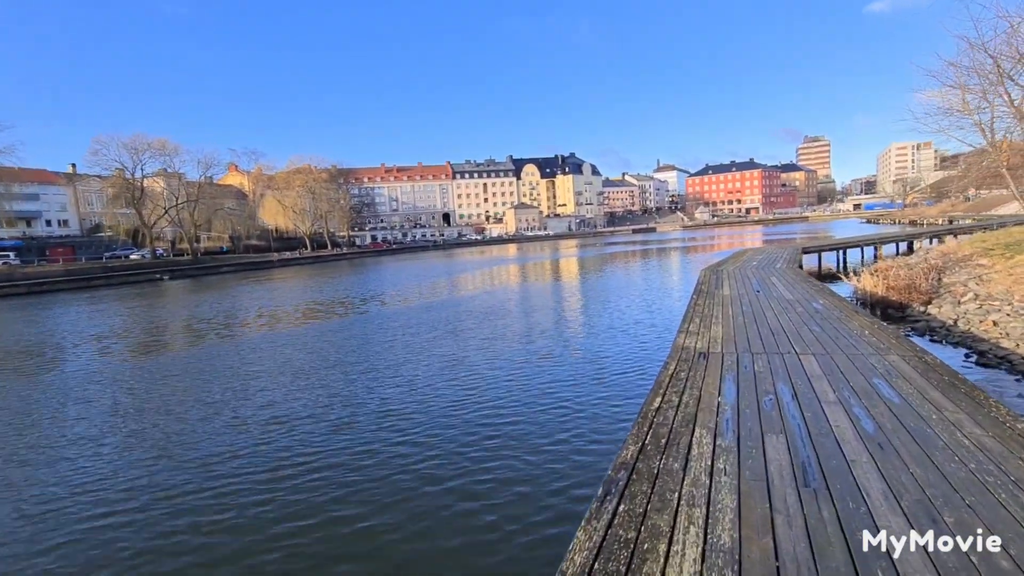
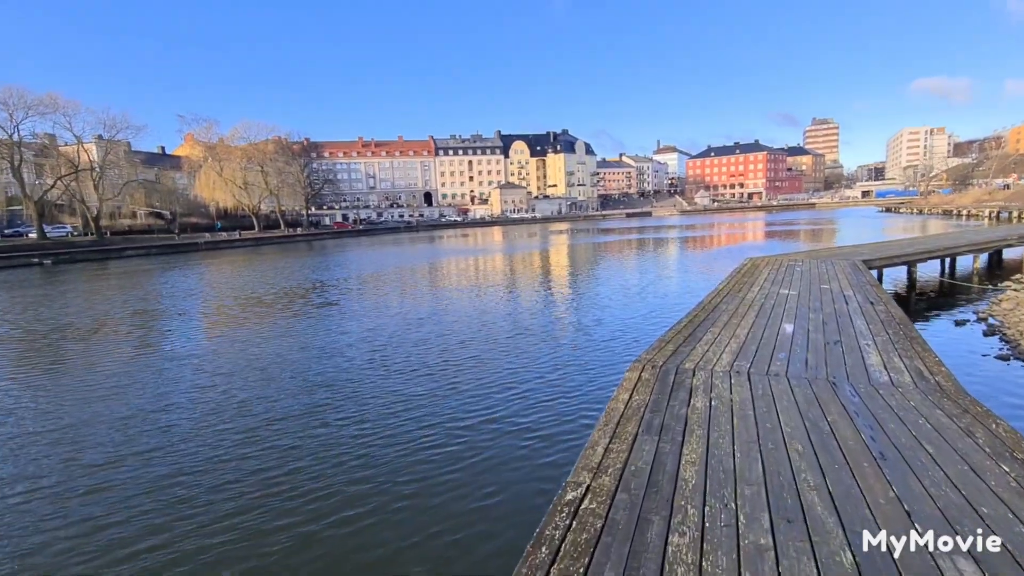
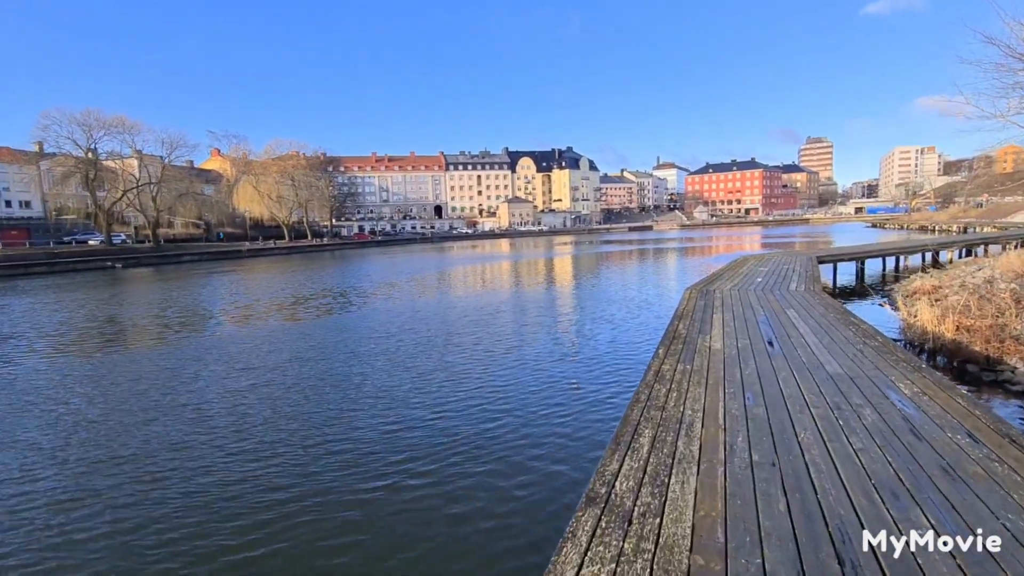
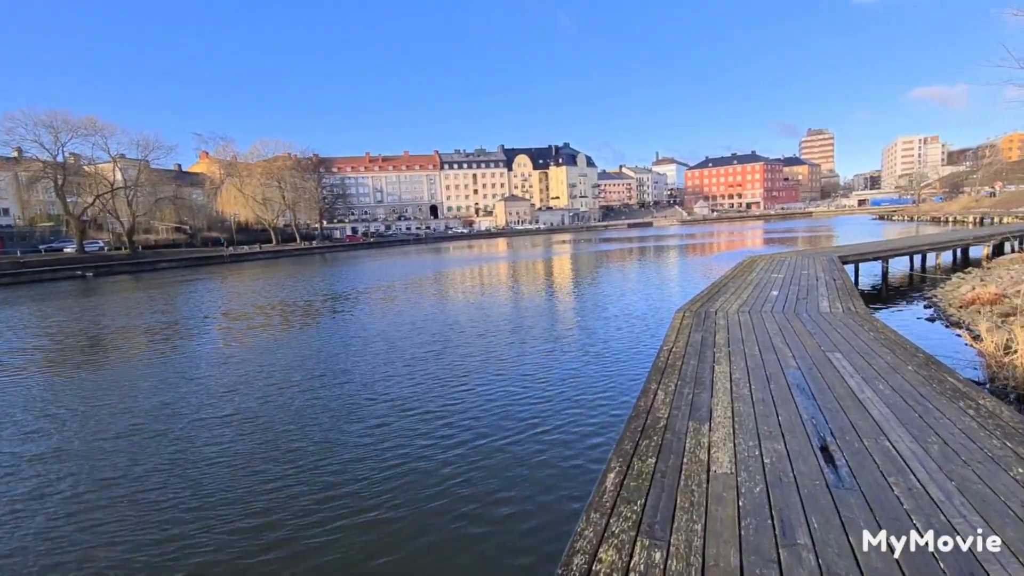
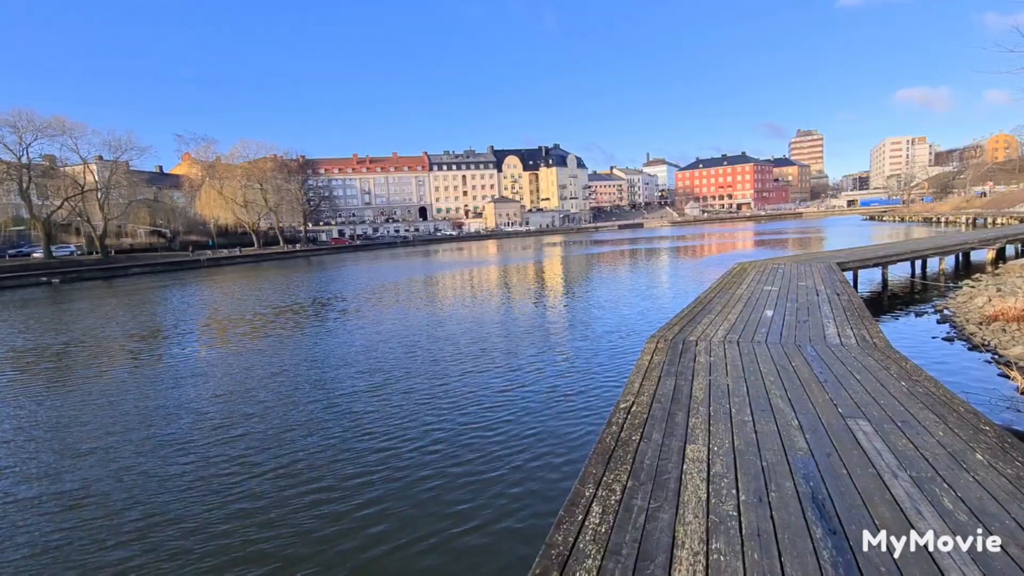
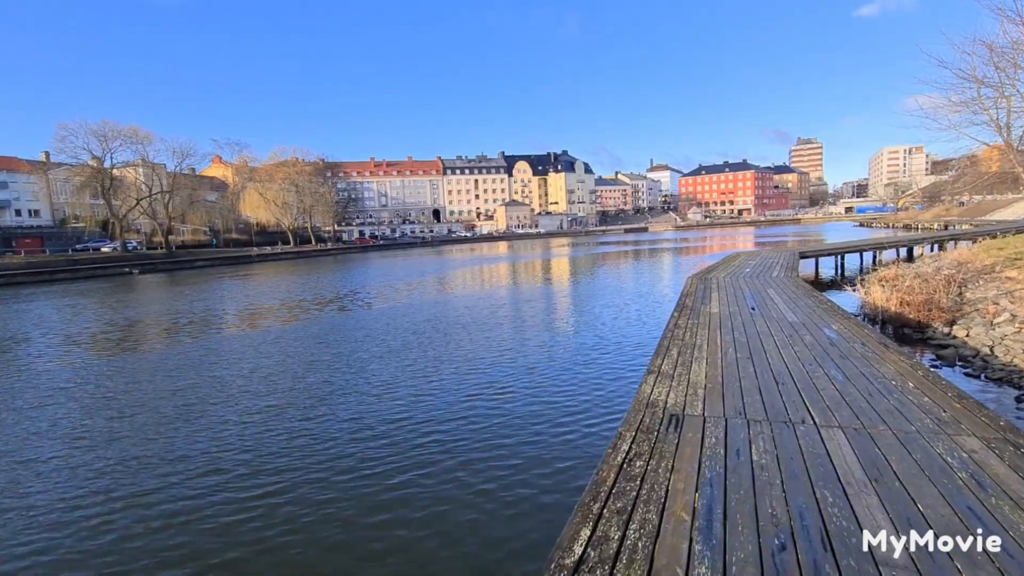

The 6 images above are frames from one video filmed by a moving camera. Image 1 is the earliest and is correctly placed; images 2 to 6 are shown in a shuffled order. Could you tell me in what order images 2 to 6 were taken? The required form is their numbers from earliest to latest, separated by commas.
6, 3, 4, 5, 2
